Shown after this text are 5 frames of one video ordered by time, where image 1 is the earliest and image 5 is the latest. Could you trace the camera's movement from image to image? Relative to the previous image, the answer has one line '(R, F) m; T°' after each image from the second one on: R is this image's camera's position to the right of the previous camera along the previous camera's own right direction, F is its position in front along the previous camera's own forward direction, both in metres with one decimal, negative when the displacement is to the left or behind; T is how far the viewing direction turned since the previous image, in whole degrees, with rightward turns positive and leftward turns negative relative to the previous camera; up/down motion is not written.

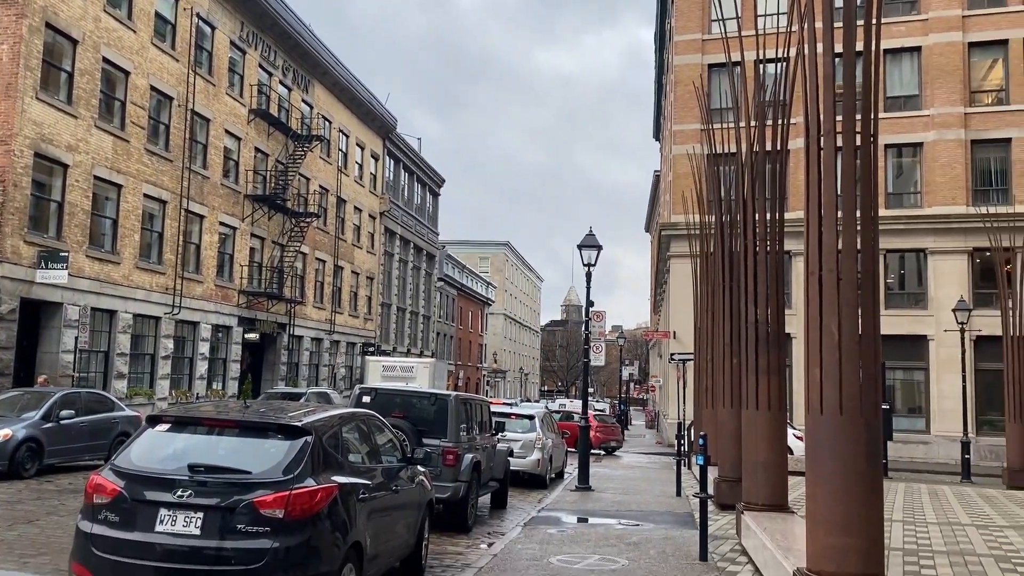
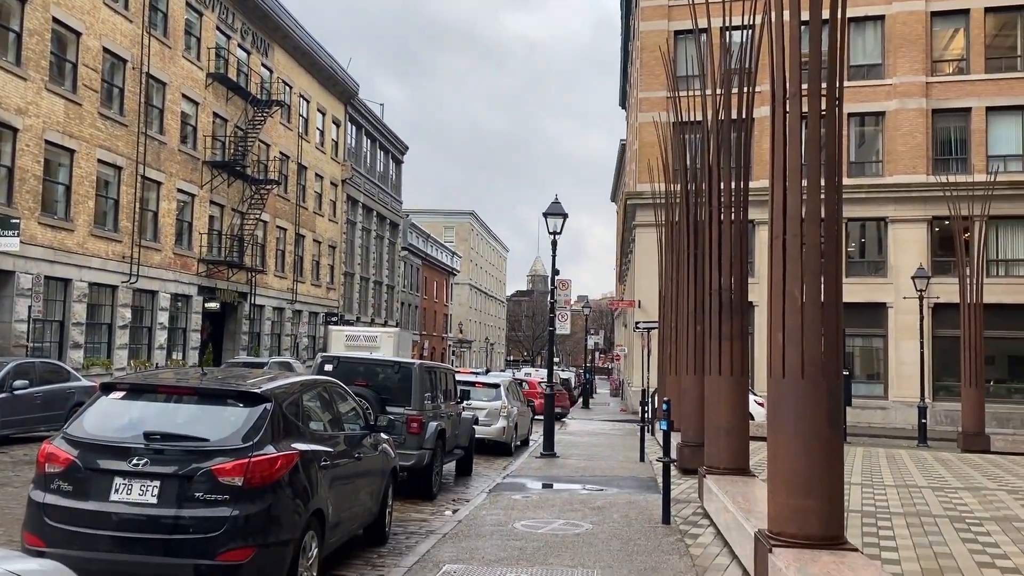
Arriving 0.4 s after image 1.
(0.0, +0.1) m; +2°
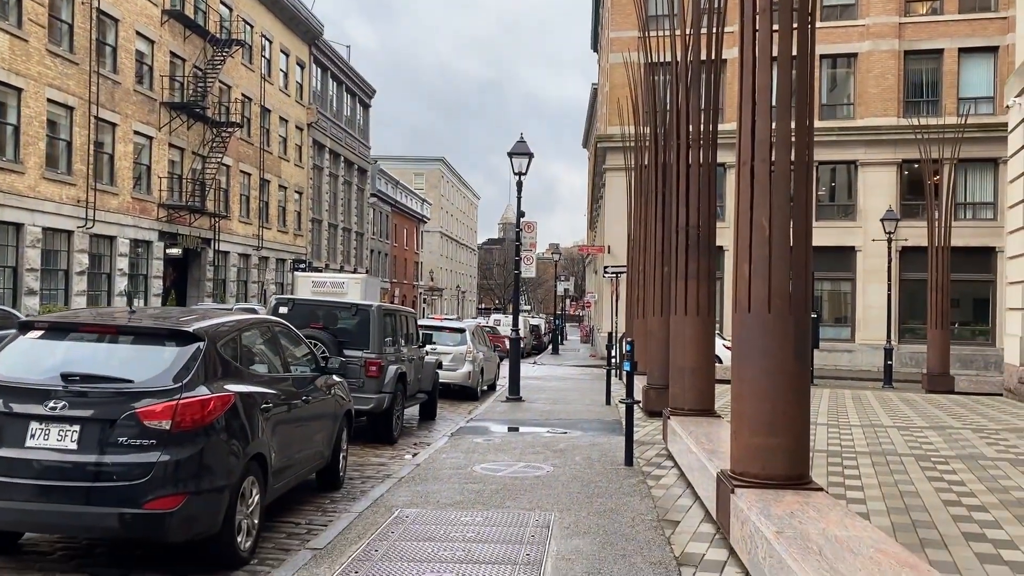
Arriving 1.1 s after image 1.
(+0.1, +0.4) m; +2°
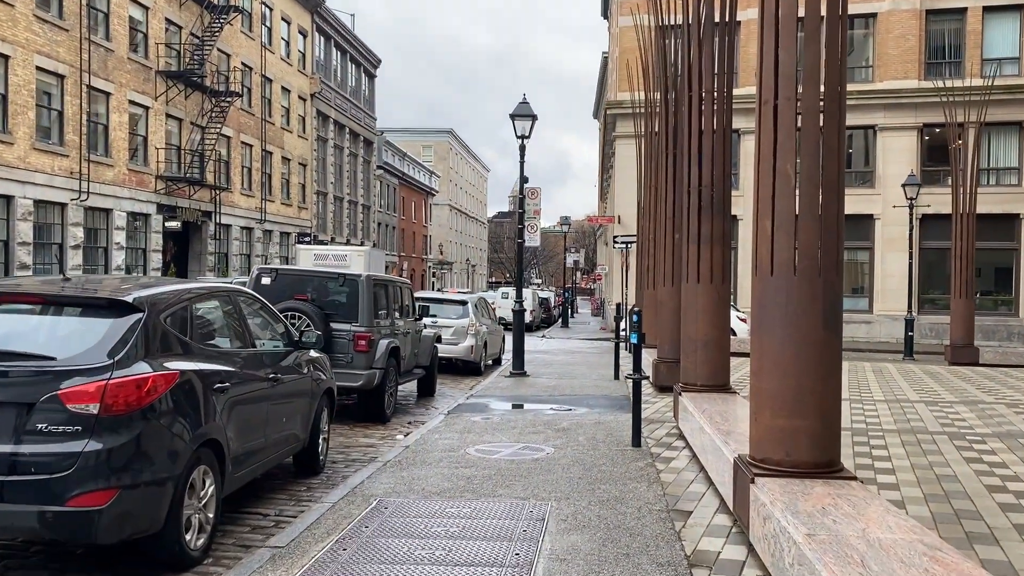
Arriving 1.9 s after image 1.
(+0.1, +0.8) m; -1°
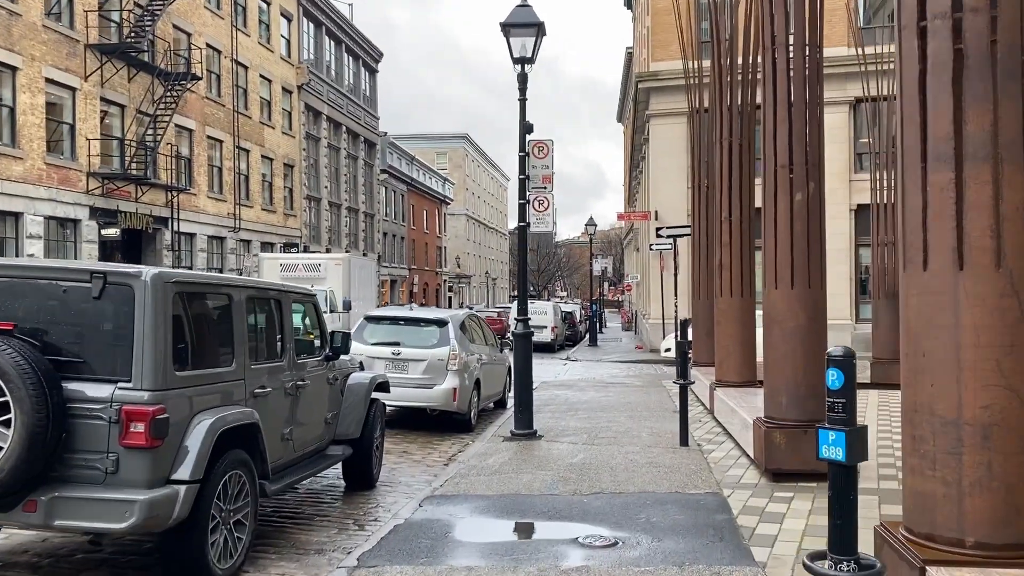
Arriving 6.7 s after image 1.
(+0.3, +5.7) m; -2°
